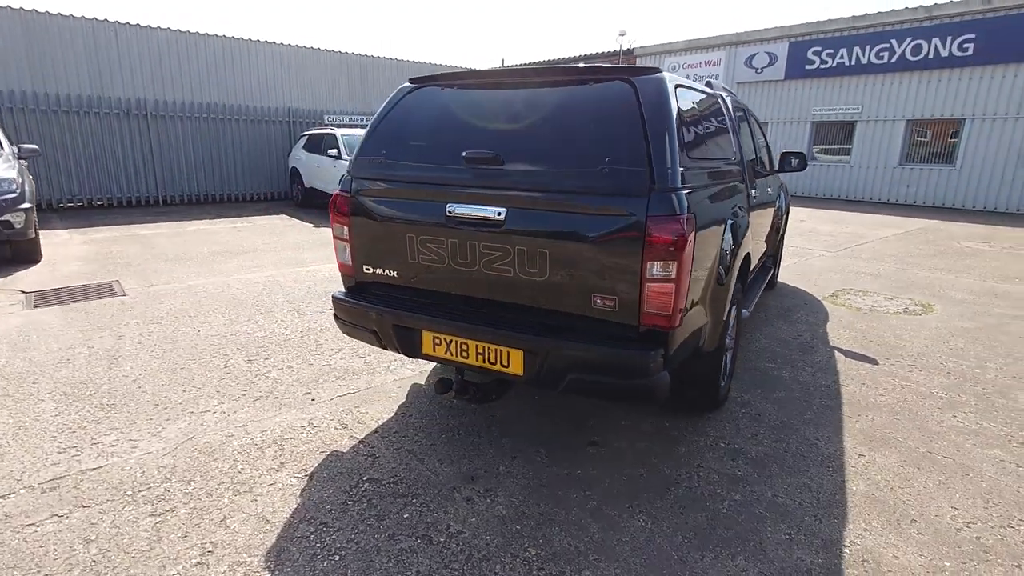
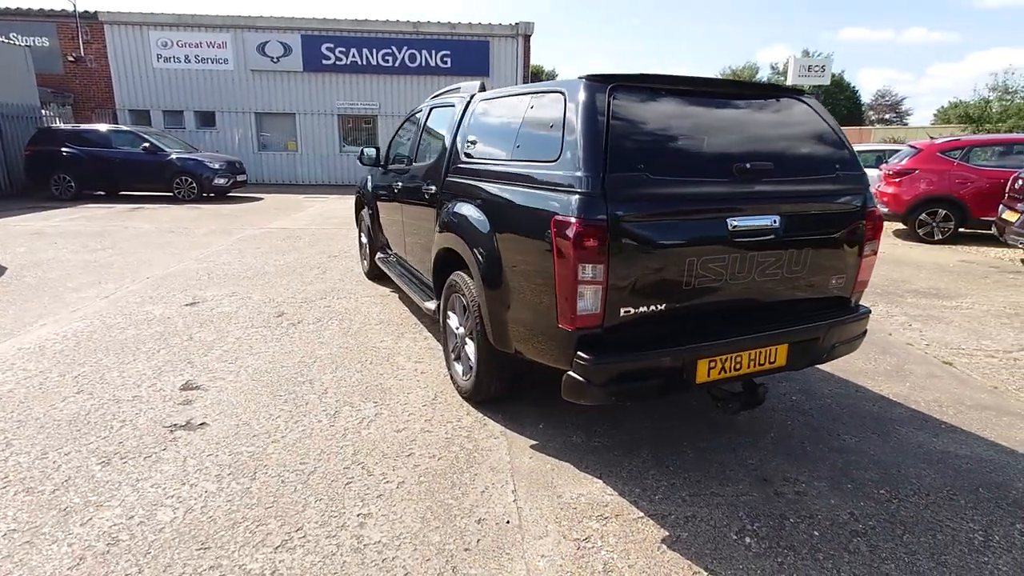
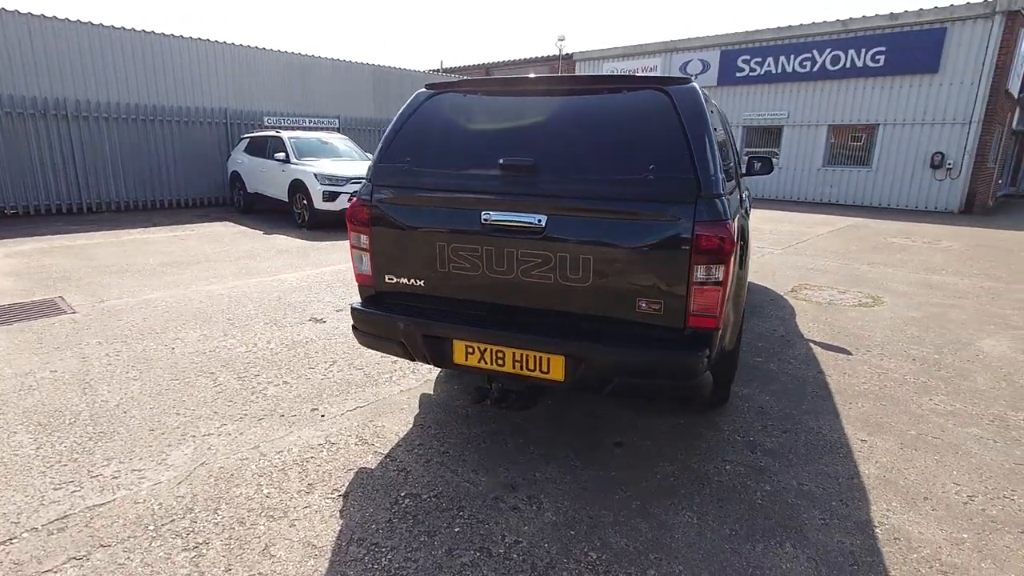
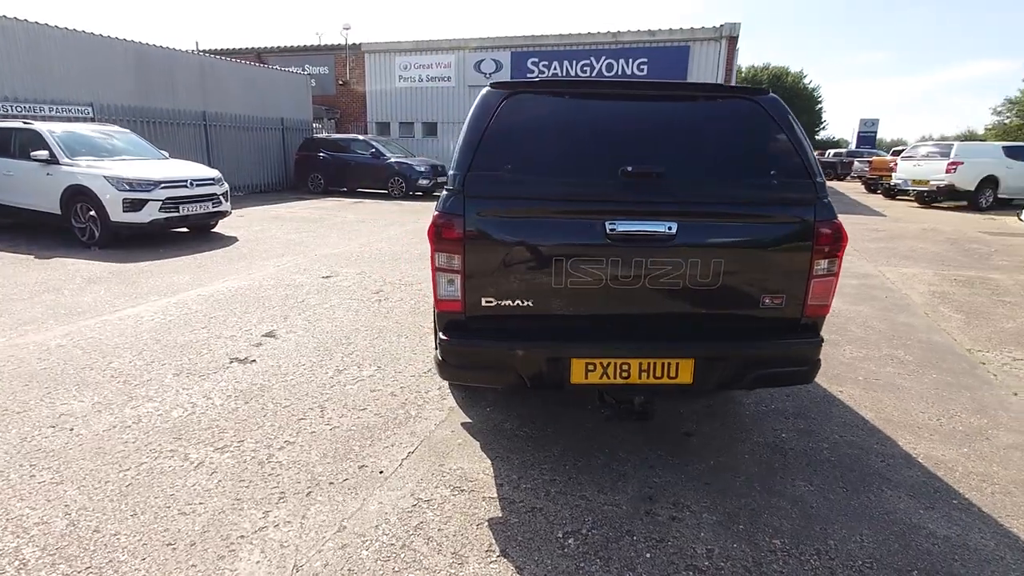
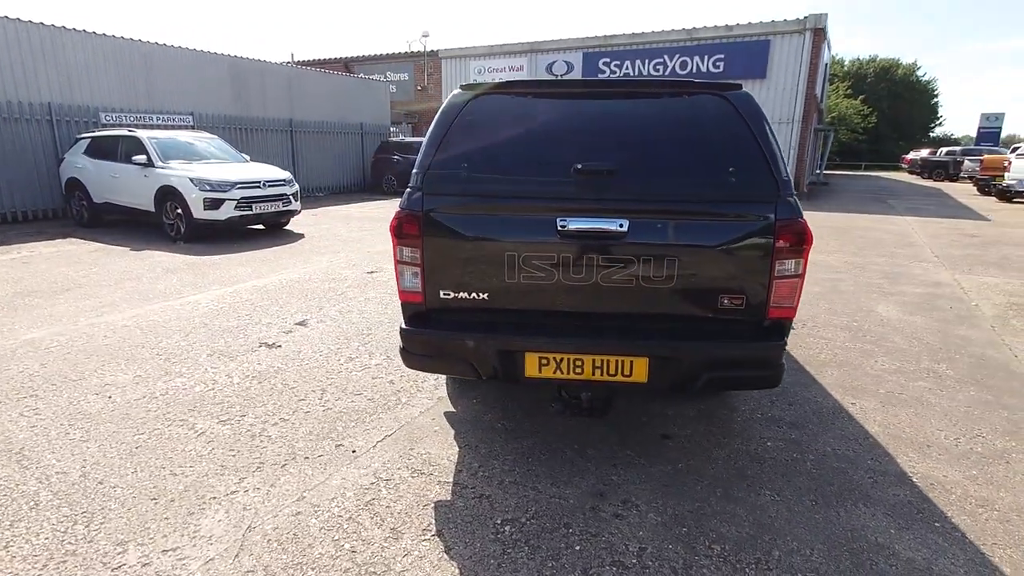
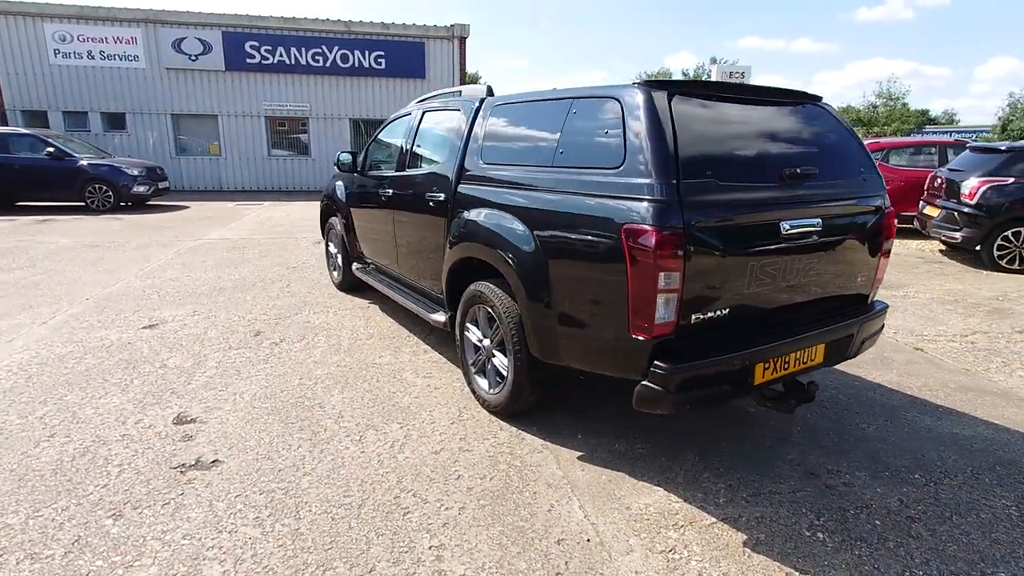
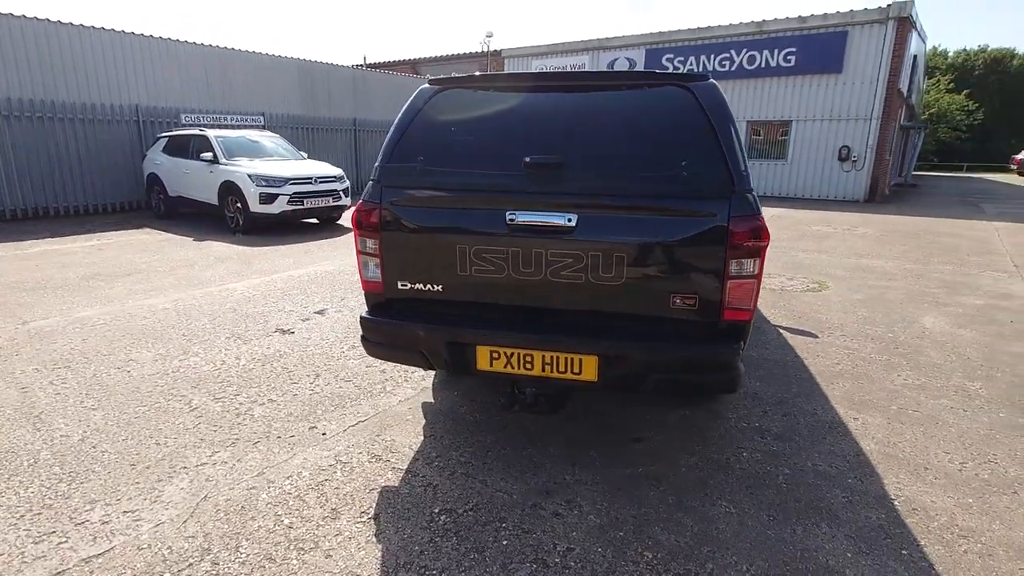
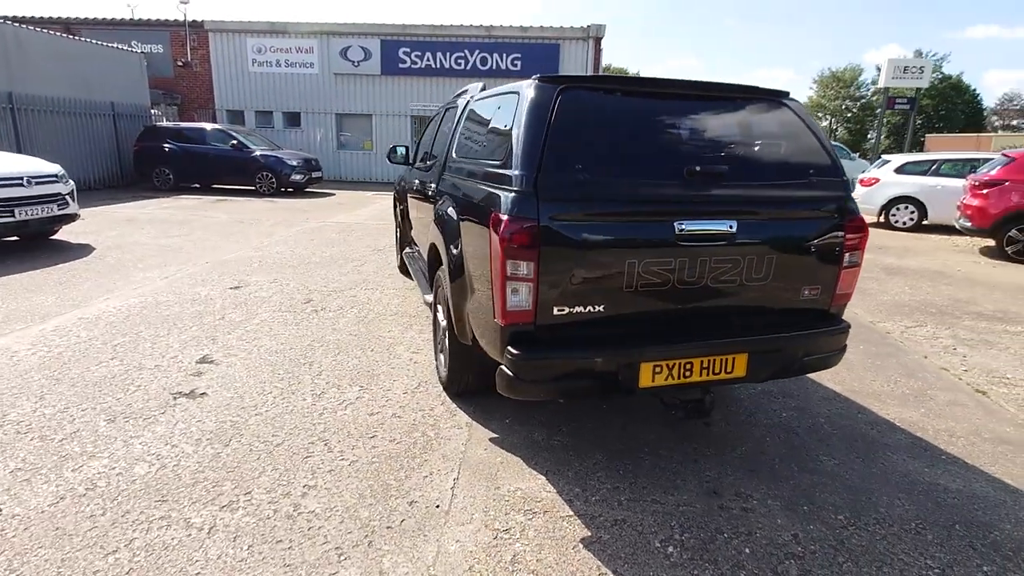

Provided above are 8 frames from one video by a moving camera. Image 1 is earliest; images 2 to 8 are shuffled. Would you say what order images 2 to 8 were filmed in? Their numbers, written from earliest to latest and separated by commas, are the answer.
3, 7, 5, 4, 8, 2, 6
